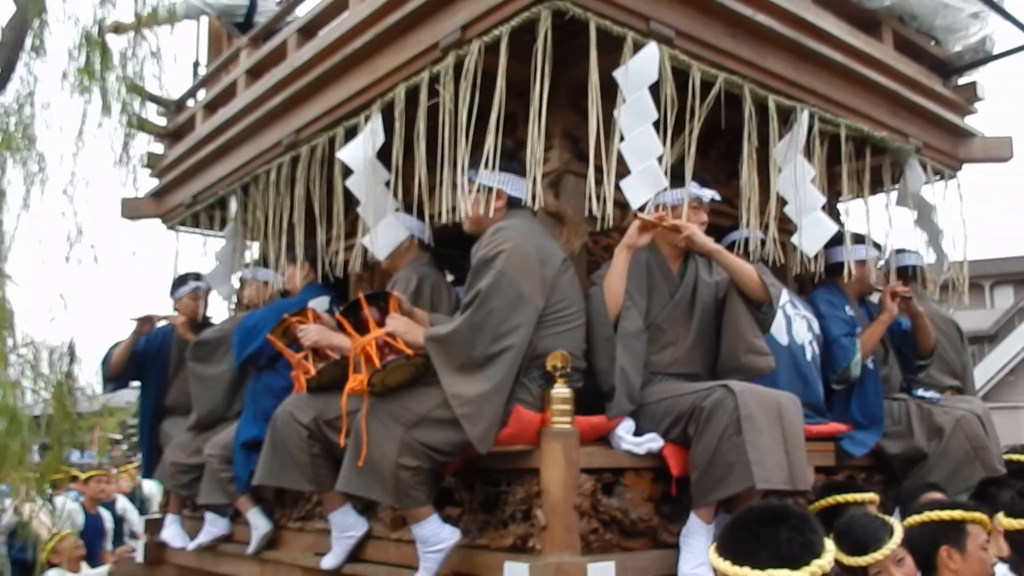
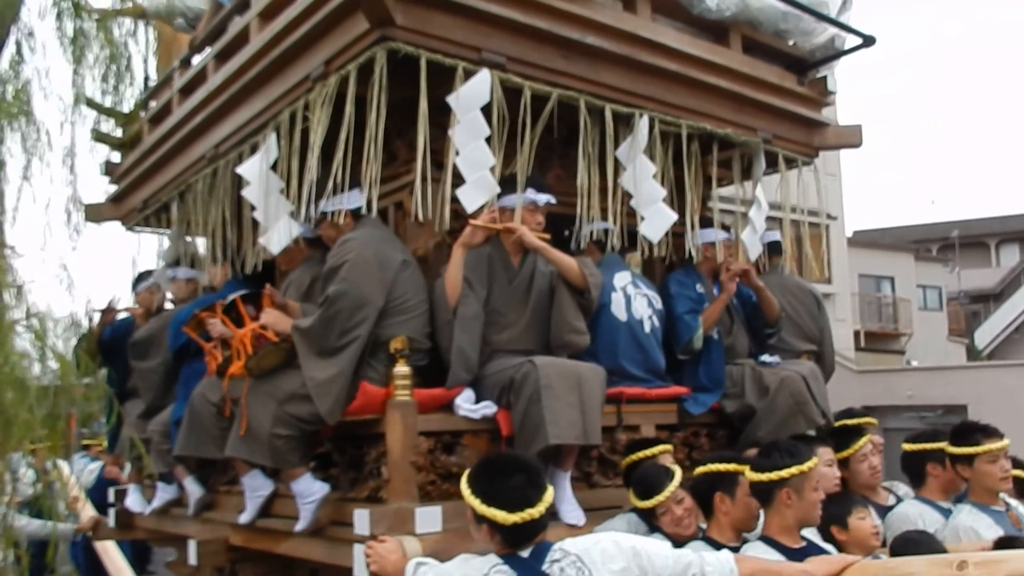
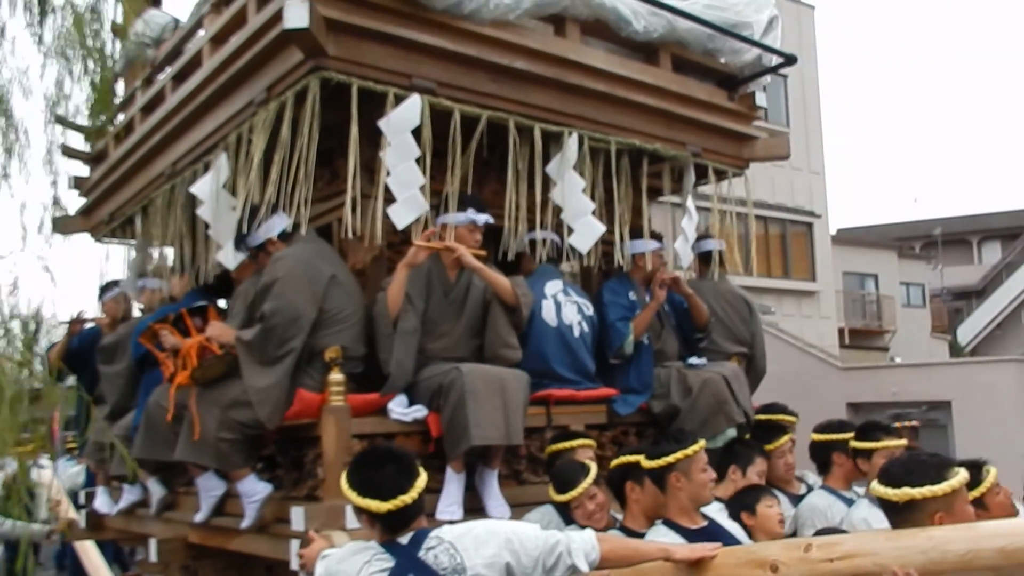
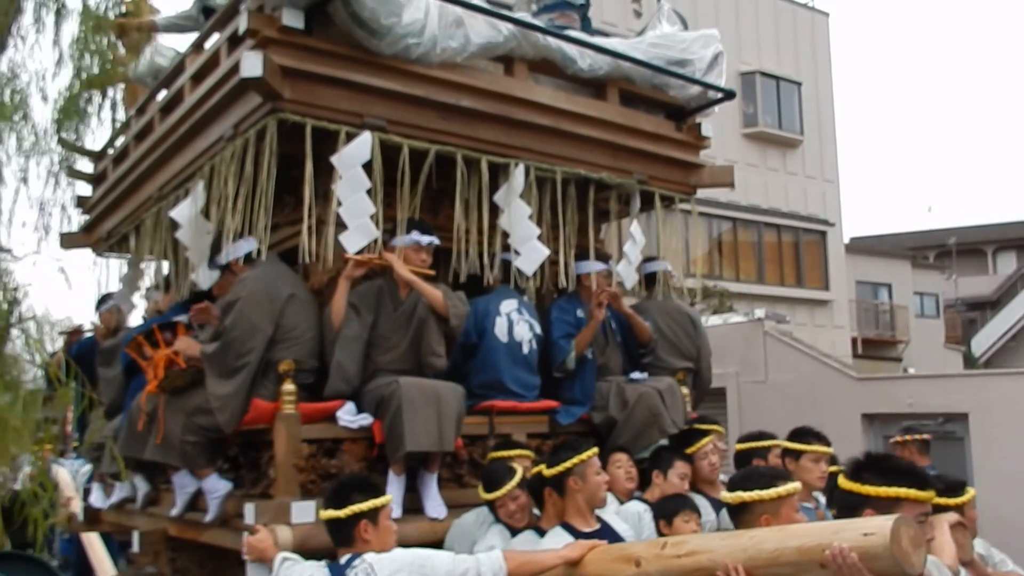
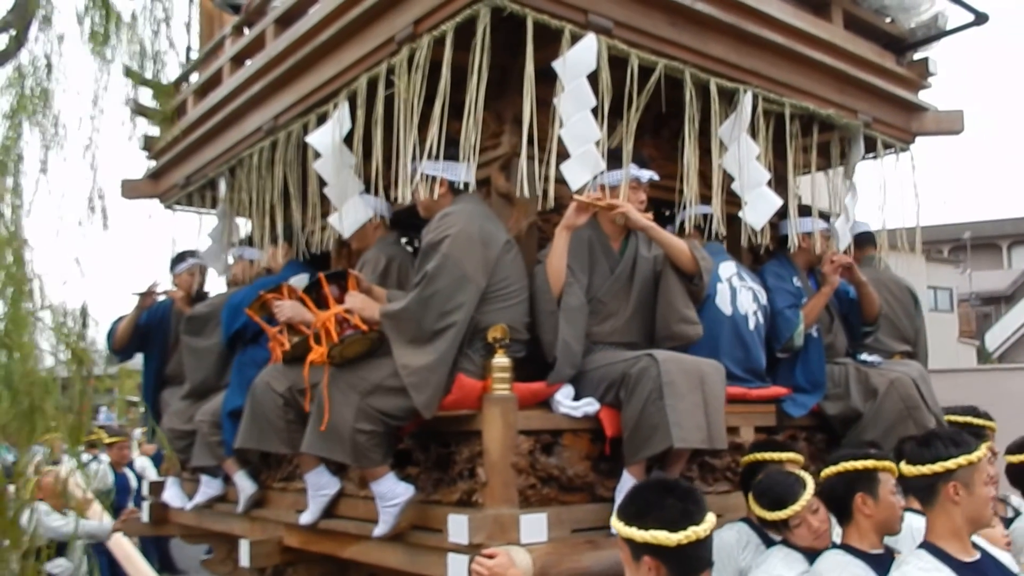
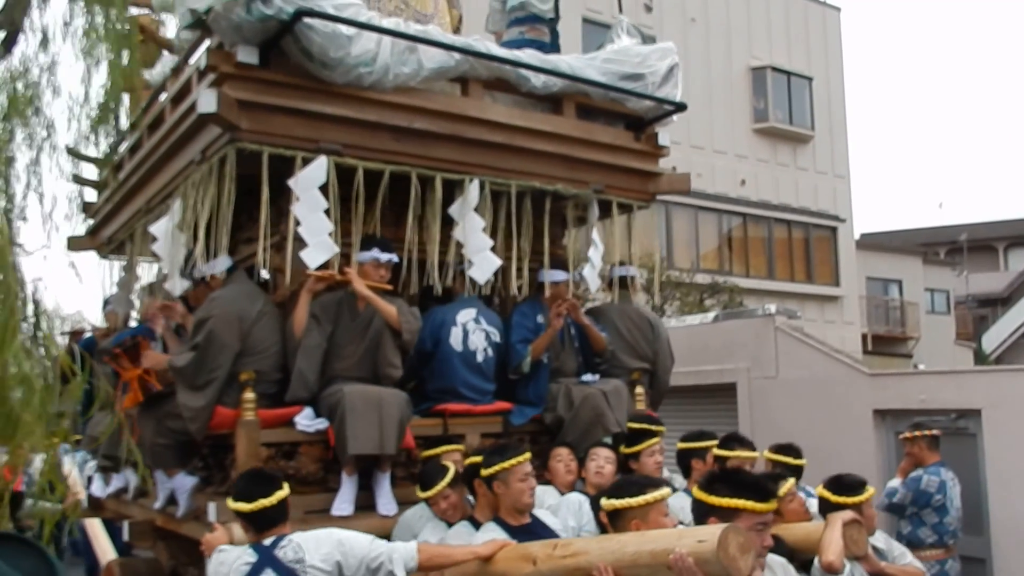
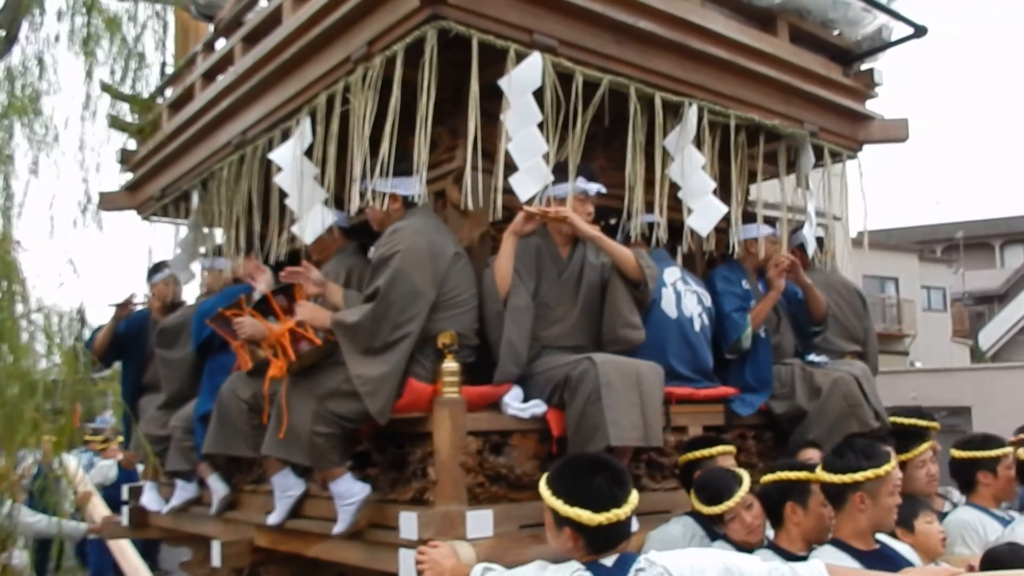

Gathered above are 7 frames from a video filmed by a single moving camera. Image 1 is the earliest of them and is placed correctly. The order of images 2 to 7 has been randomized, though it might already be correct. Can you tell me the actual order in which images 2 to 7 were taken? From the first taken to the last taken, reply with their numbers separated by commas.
5, 7, 2, 3, 4, 6
